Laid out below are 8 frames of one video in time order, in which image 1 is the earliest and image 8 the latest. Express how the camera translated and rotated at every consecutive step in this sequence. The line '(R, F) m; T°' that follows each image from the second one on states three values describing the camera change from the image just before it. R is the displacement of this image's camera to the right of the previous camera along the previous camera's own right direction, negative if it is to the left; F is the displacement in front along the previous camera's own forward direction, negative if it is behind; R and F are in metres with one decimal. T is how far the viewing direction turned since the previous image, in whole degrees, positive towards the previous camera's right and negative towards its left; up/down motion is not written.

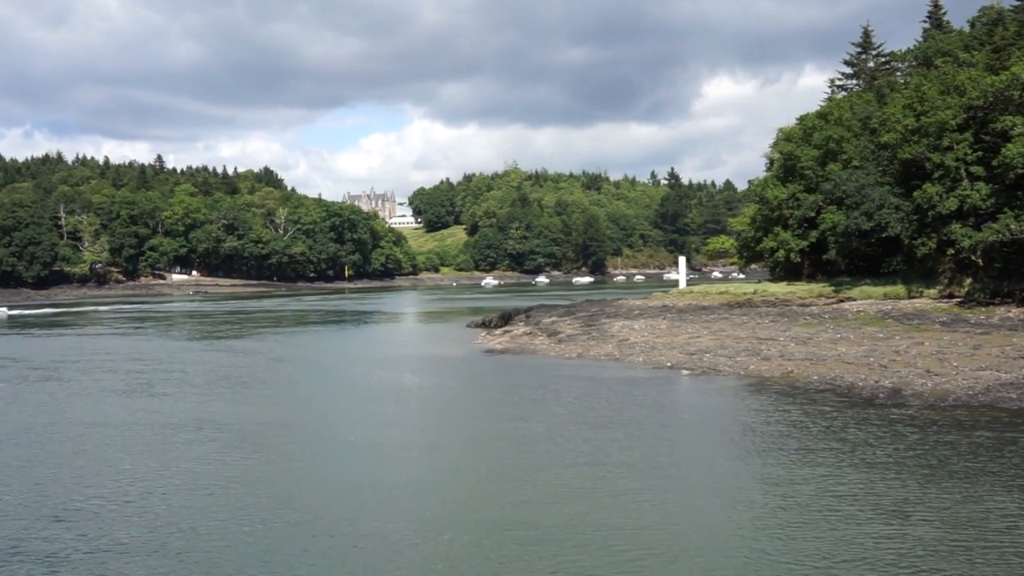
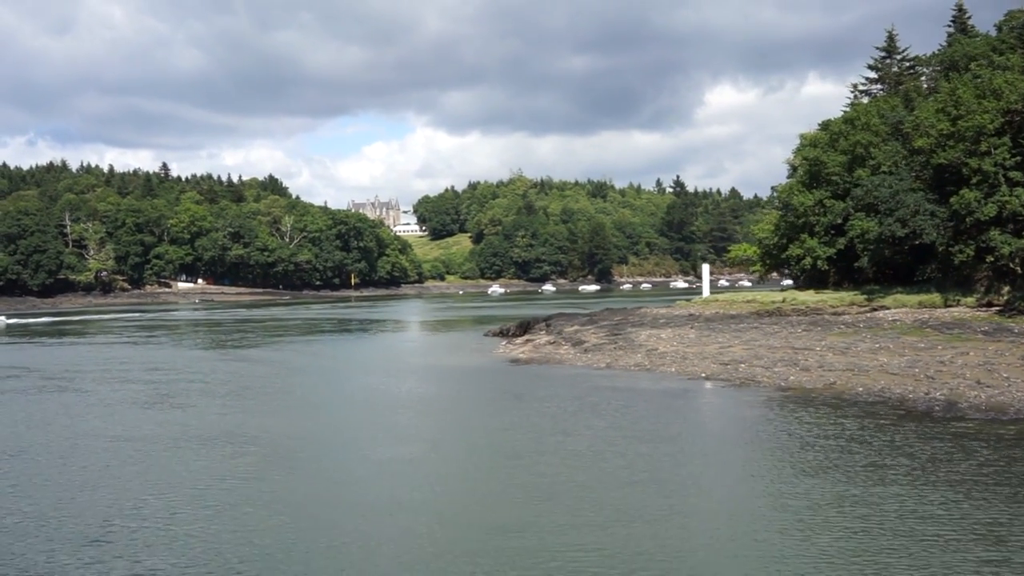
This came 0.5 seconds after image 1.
(-1.1, +1.0) m; 0°
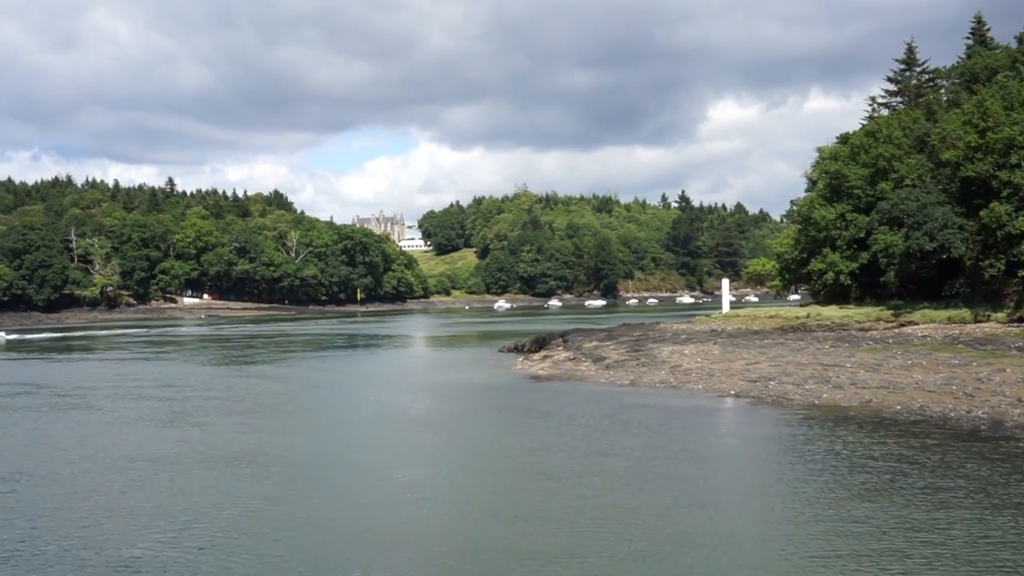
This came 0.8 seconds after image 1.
(-0.8, +0.7) m; 0°
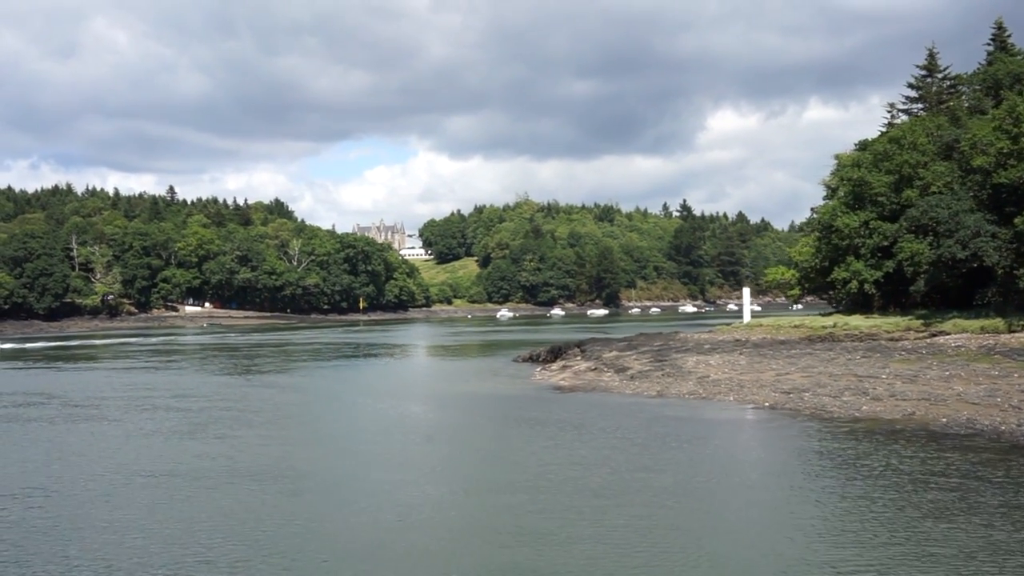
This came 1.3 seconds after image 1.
(-1.1, +0.9) m; 0°
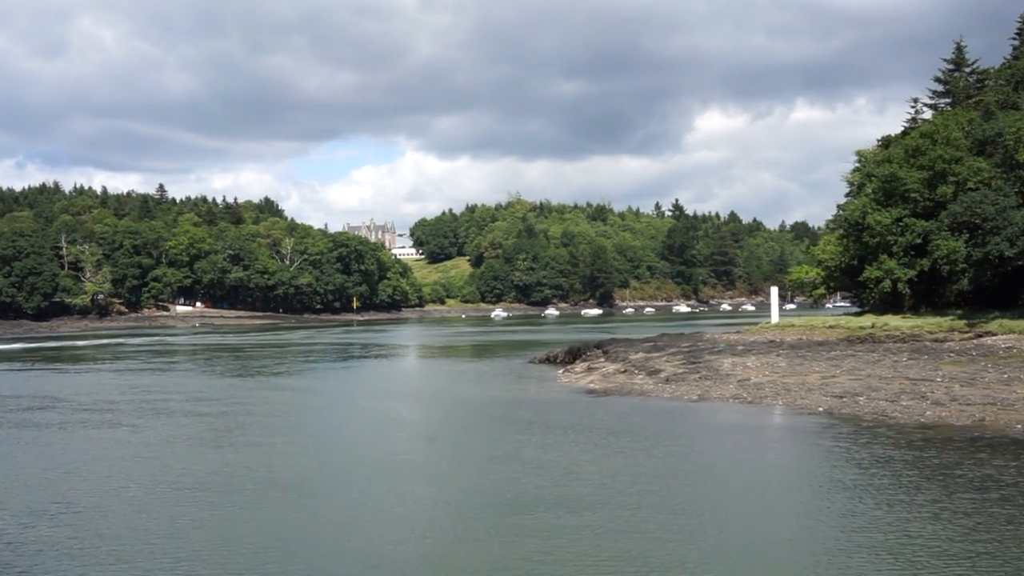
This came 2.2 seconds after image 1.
(-1.8, +1.6) m; +1°
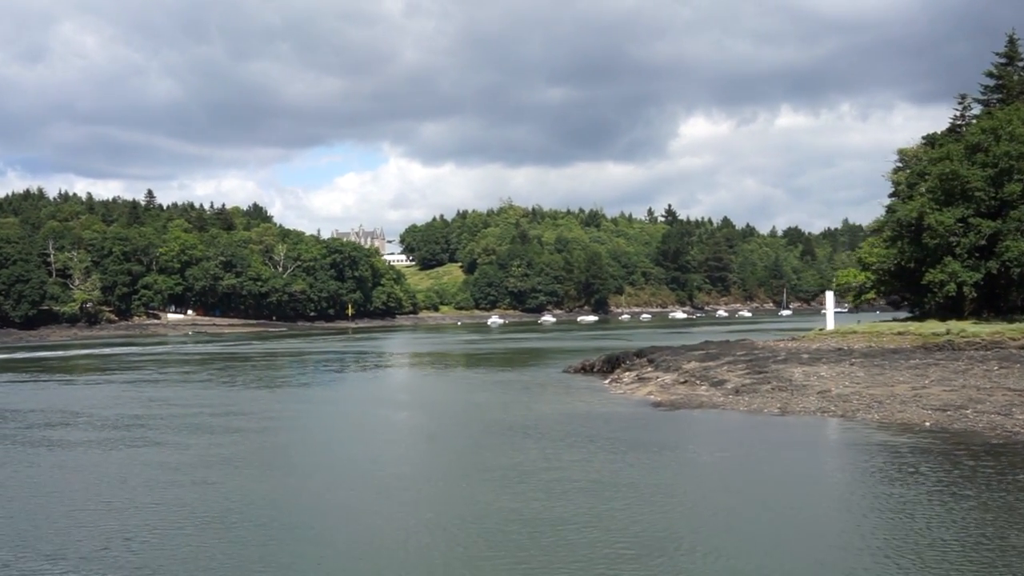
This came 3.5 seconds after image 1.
(-2.9, +2.7) m; +1°
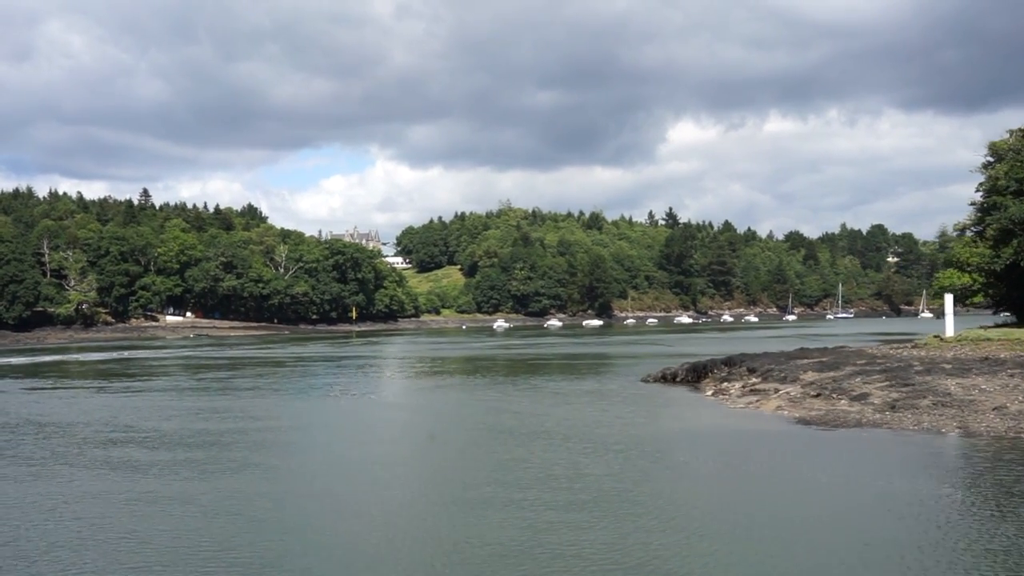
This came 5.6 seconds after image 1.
(-4.8, +4.3) m; +1°
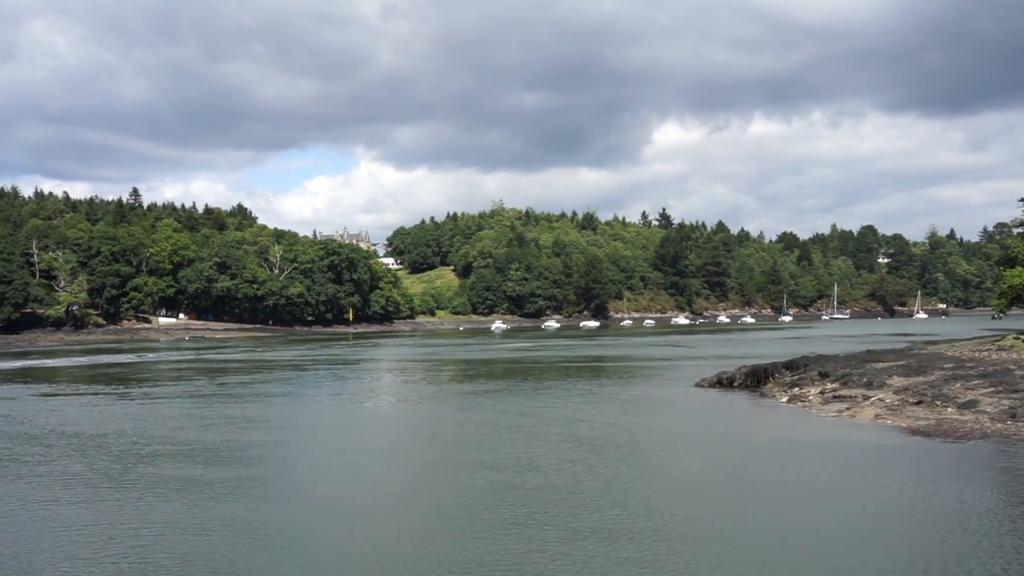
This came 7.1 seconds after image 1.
(-3.3, +2.7) m; +1°
